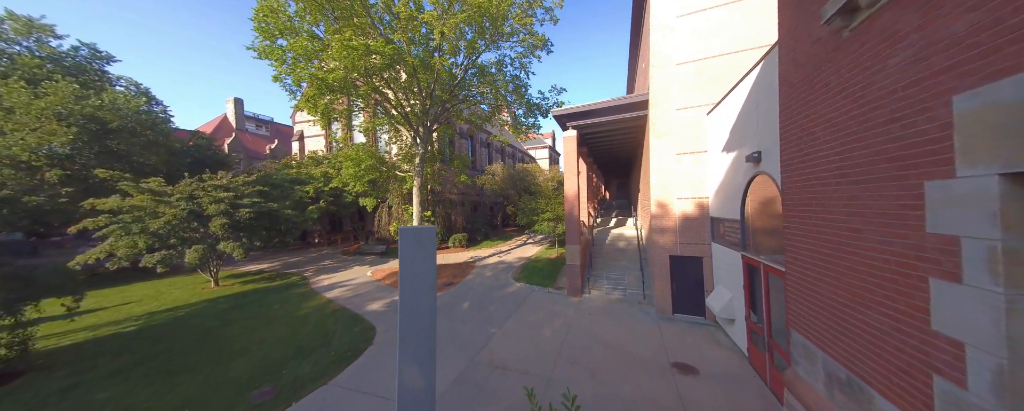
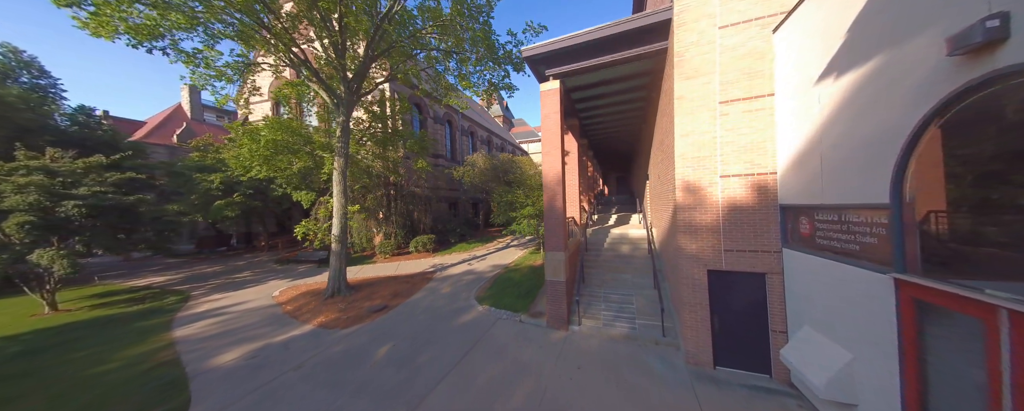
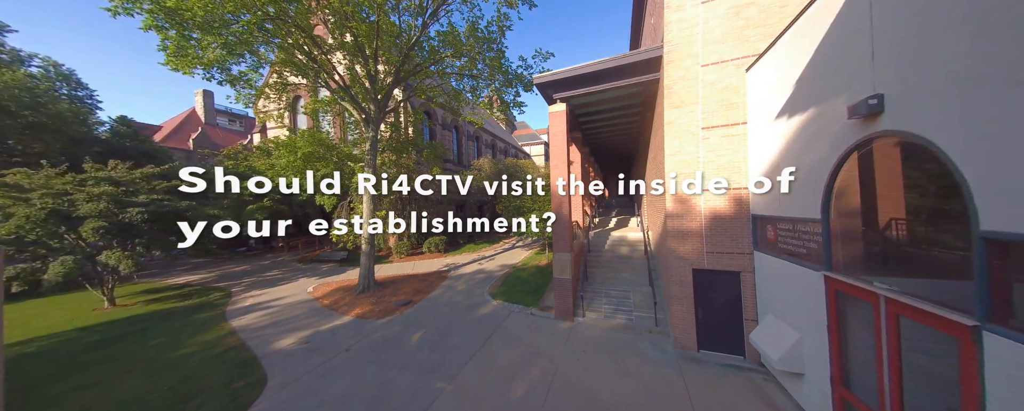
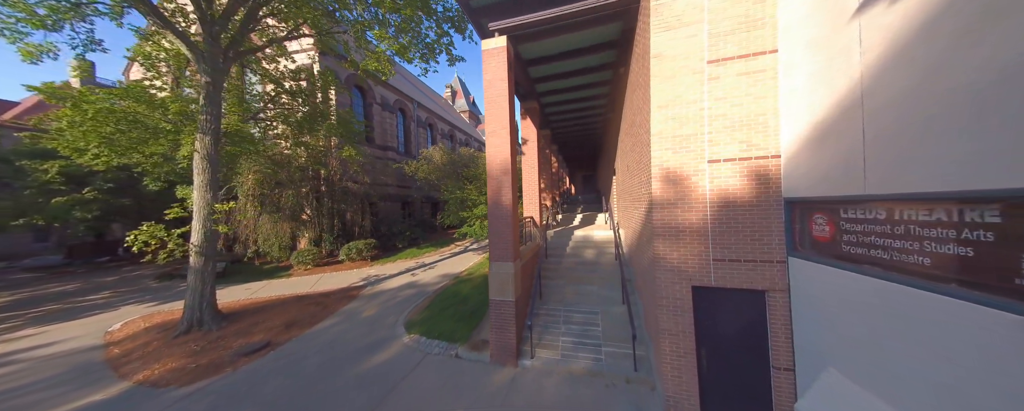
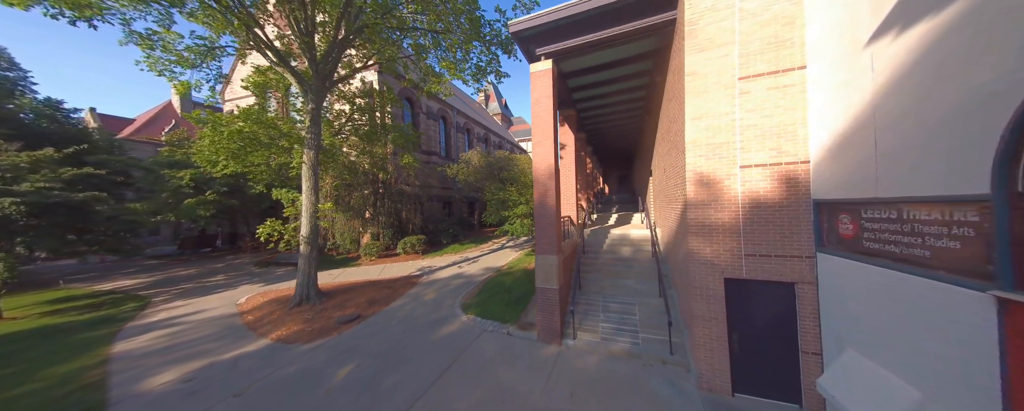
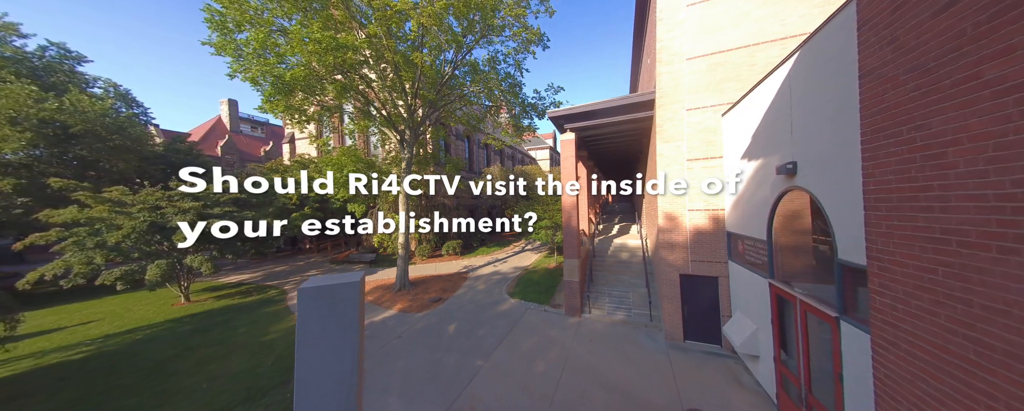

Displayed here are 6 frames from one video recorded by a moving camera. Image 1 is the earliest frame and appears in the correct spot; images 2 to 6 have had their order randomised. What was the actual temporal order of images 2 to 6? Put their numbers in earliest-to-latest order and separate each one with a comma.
6, 3, 2, 5, 4
